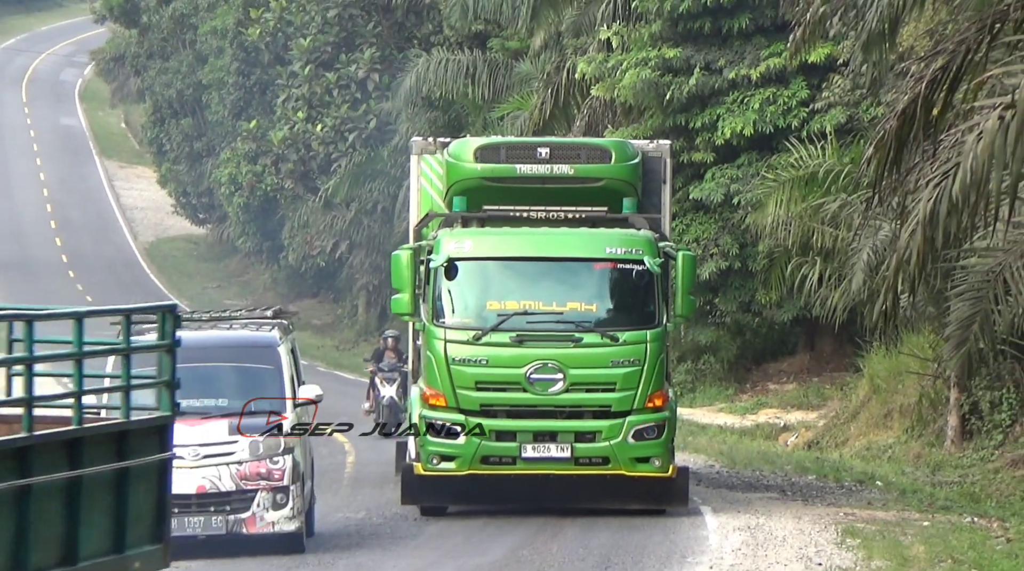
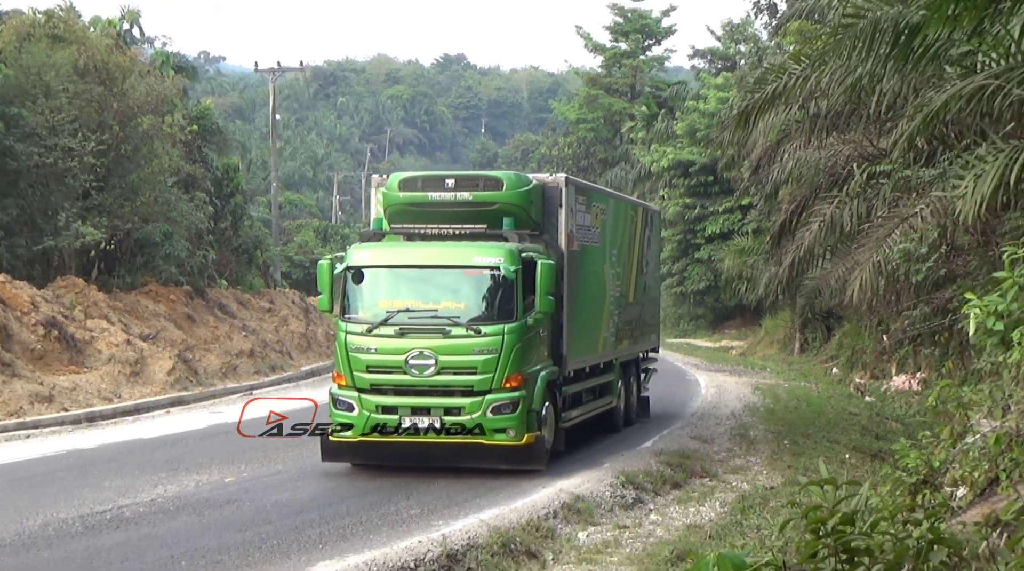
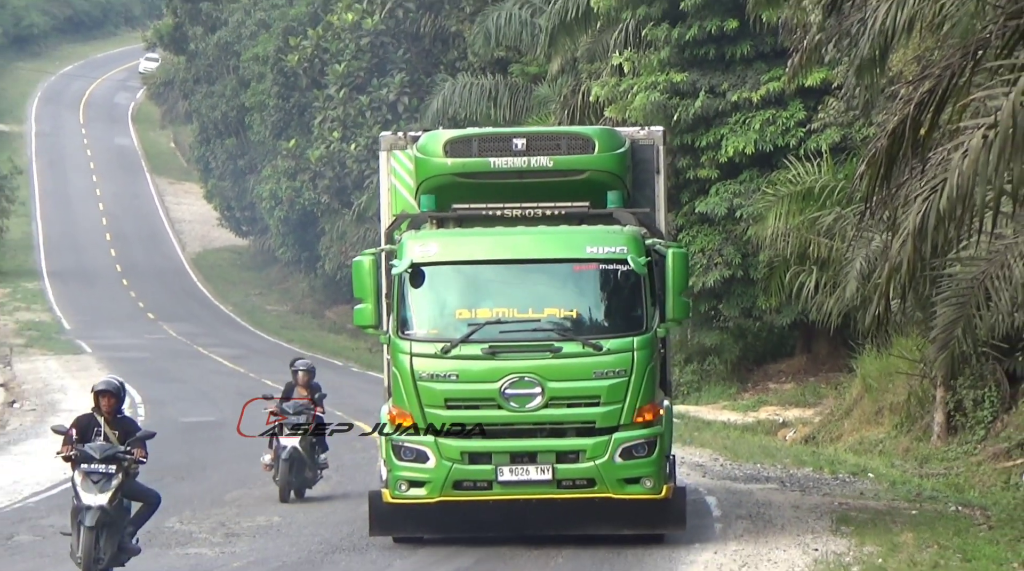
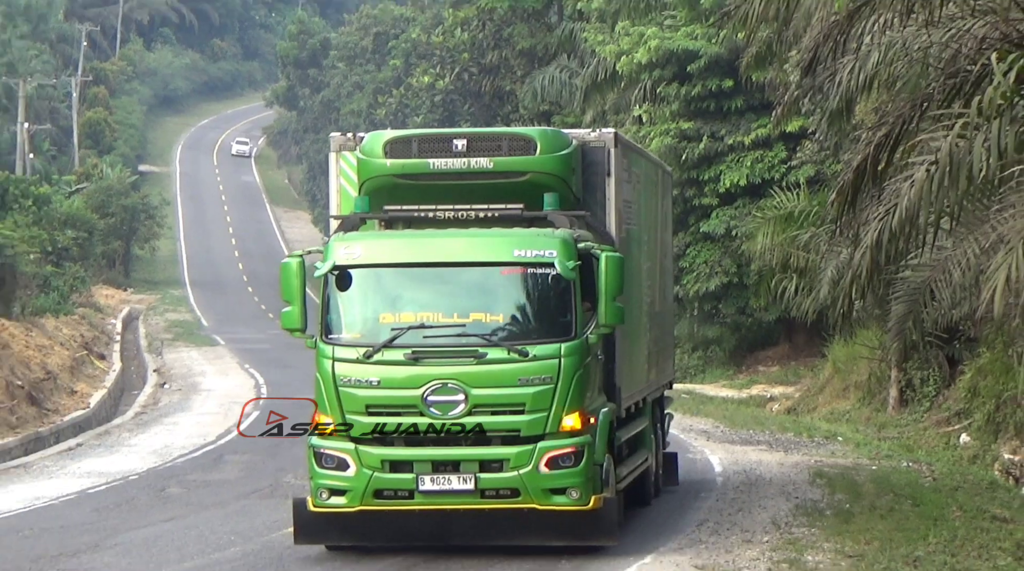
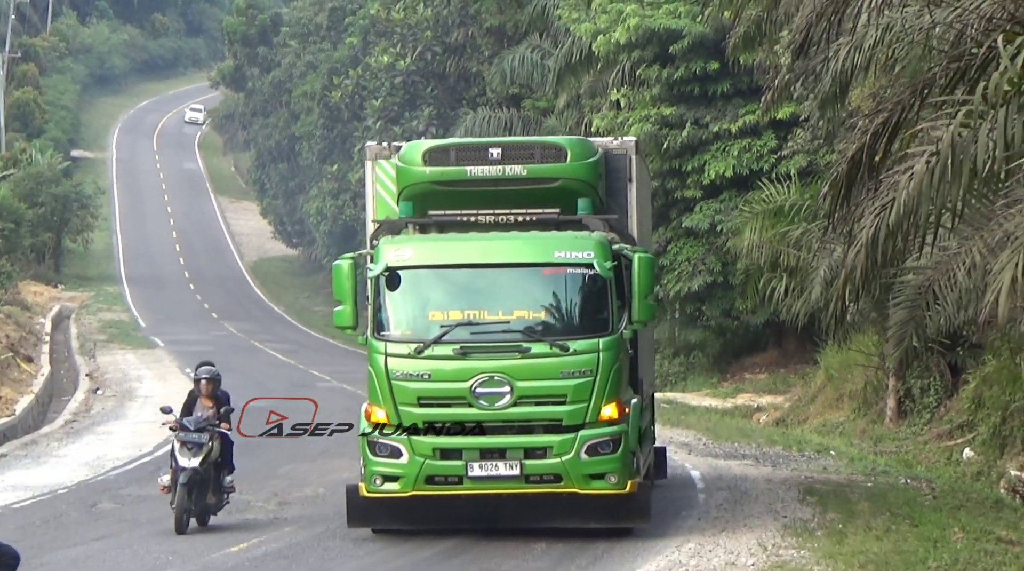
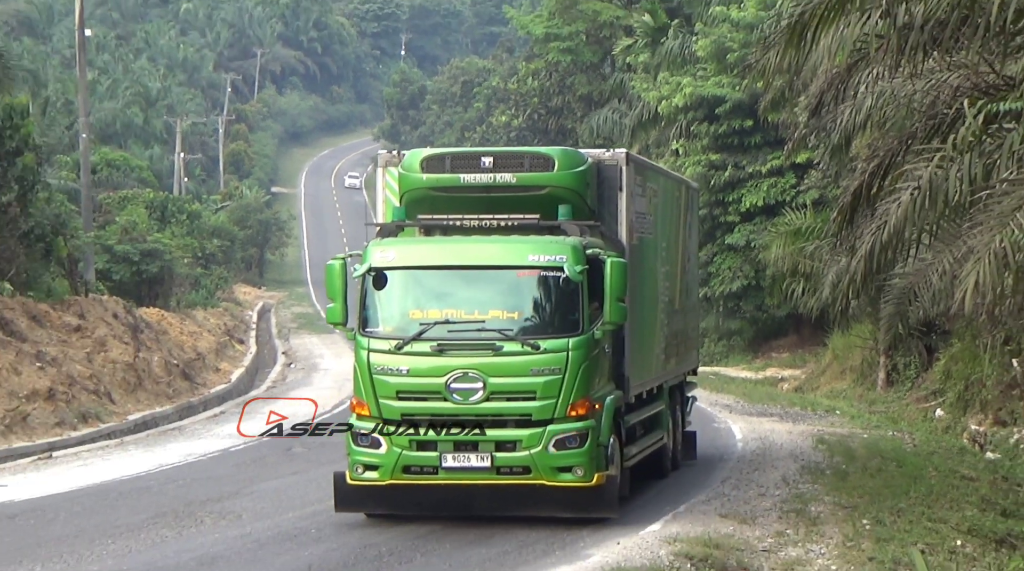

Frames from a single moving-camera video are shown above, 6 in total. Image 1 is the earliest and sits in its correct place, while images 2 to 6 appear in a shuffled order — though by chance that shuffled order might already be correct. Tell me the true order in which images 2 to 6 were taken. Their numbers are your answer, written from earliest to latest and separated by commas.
3, 5, 4, 6, 2
